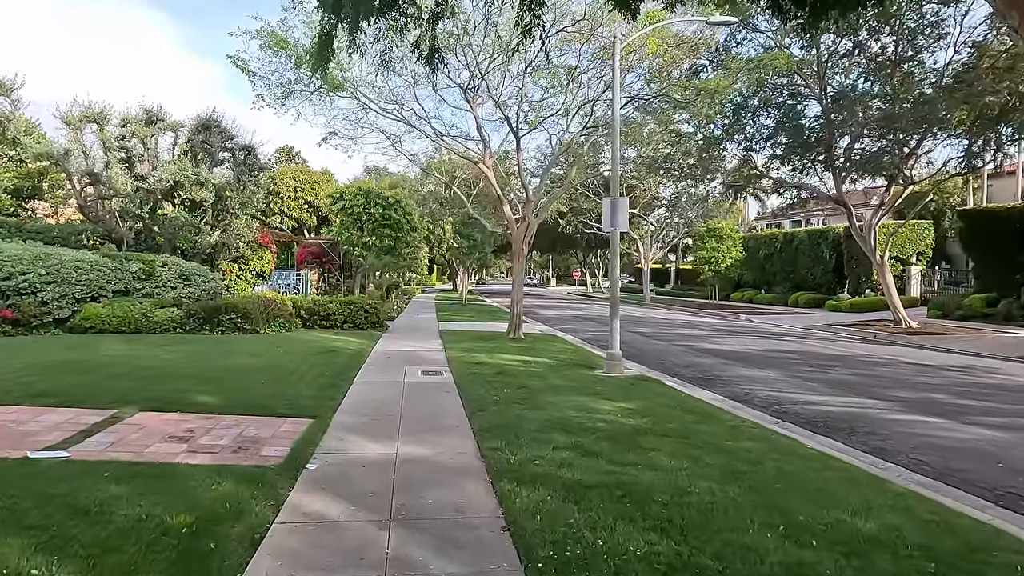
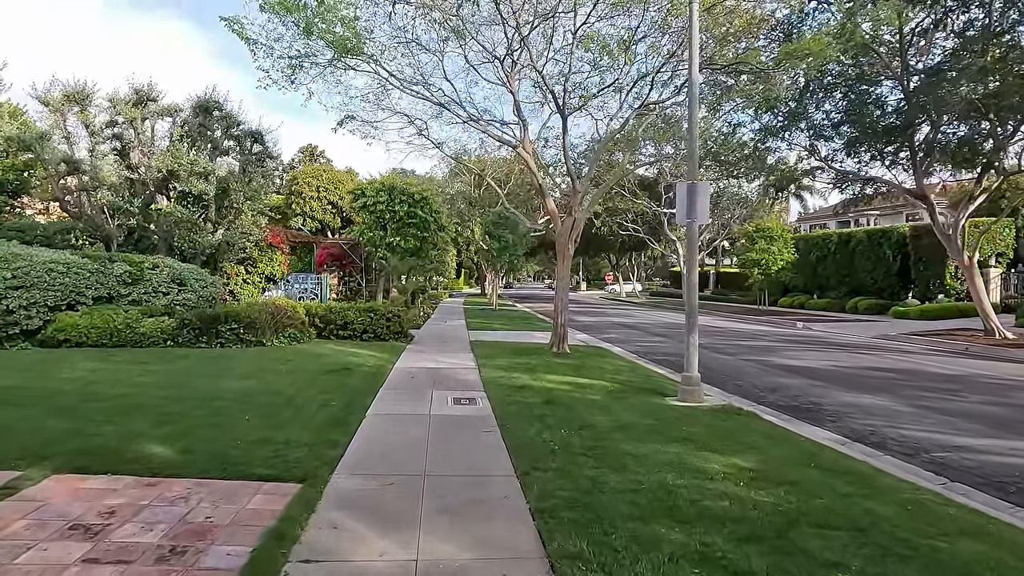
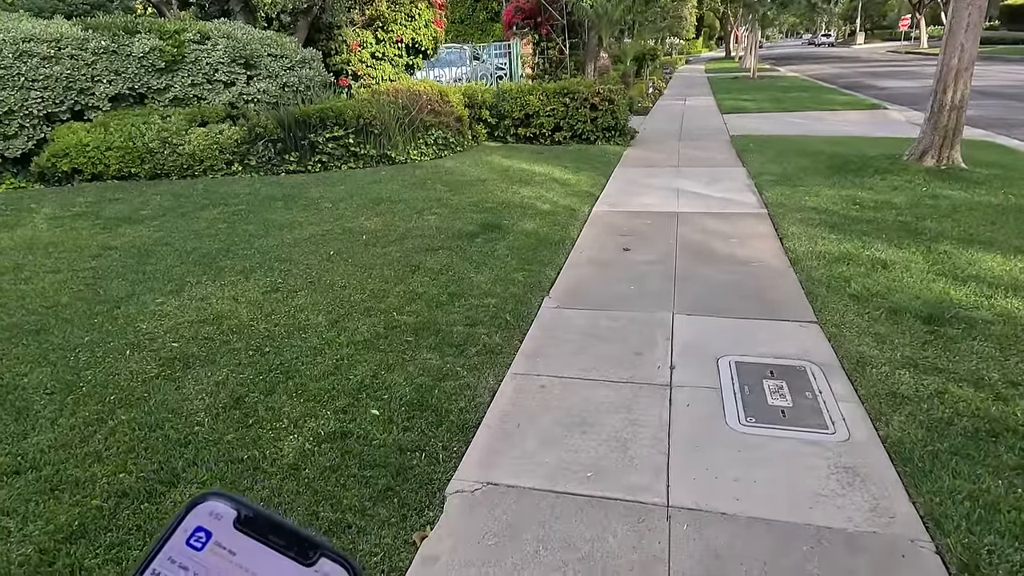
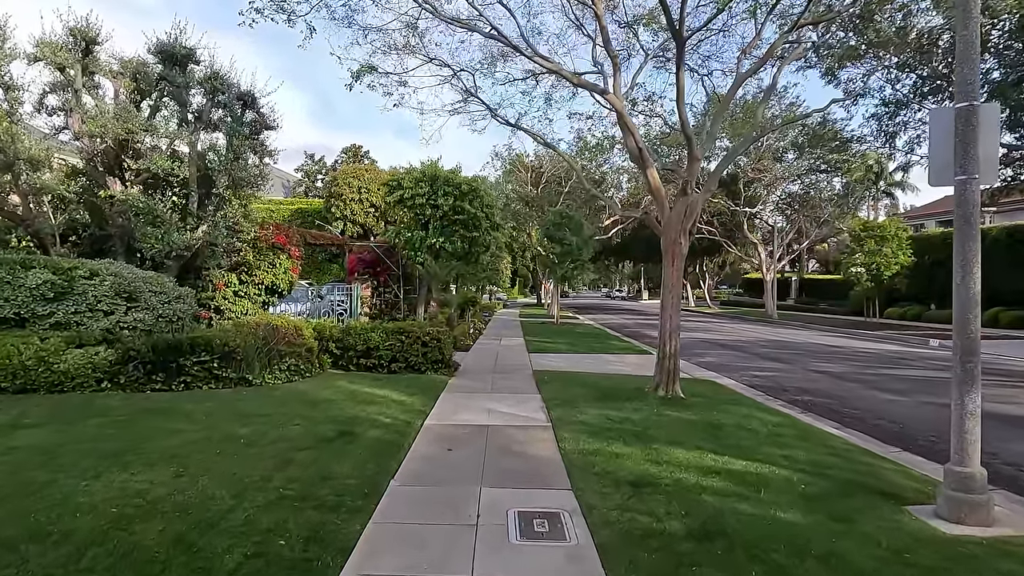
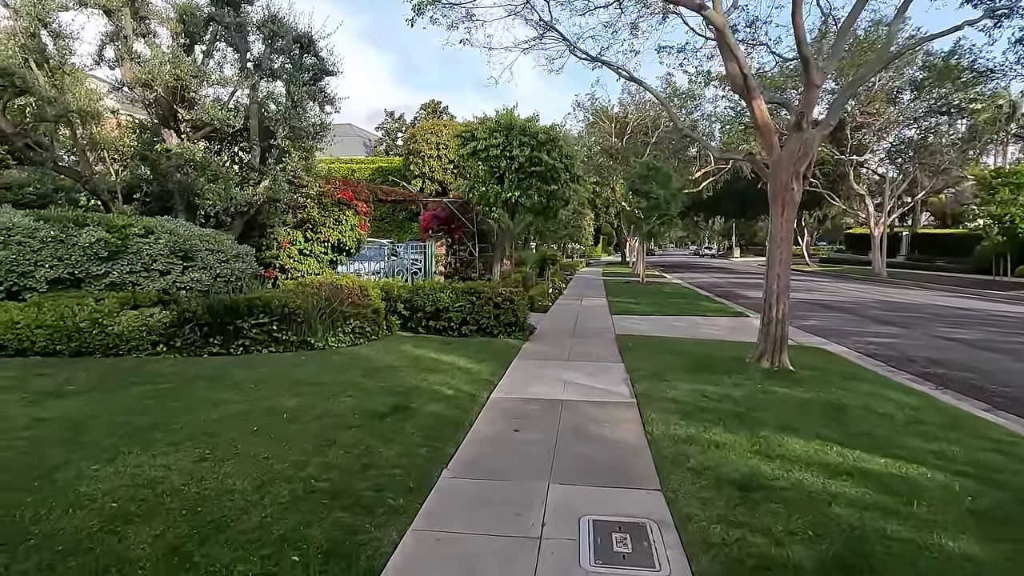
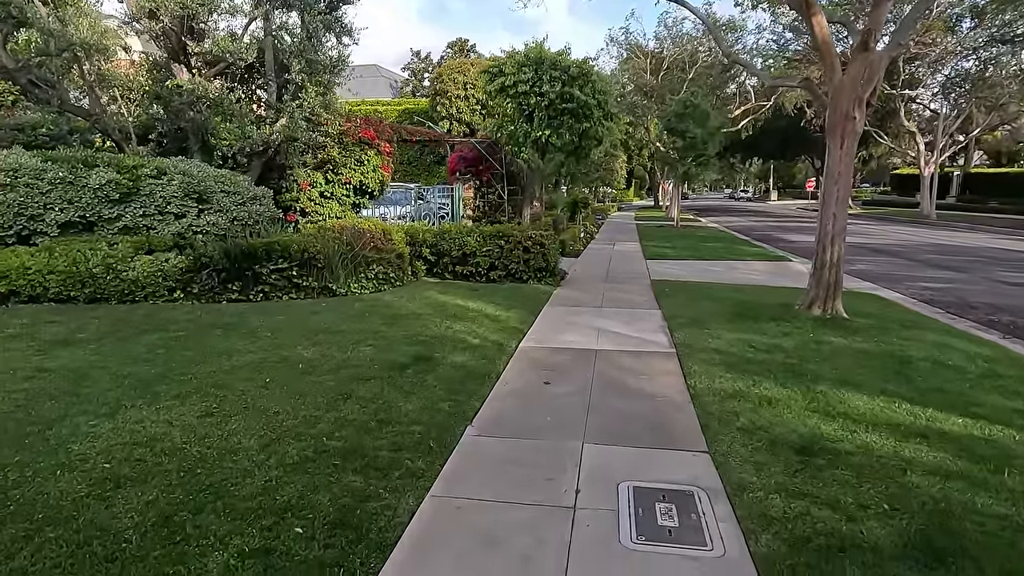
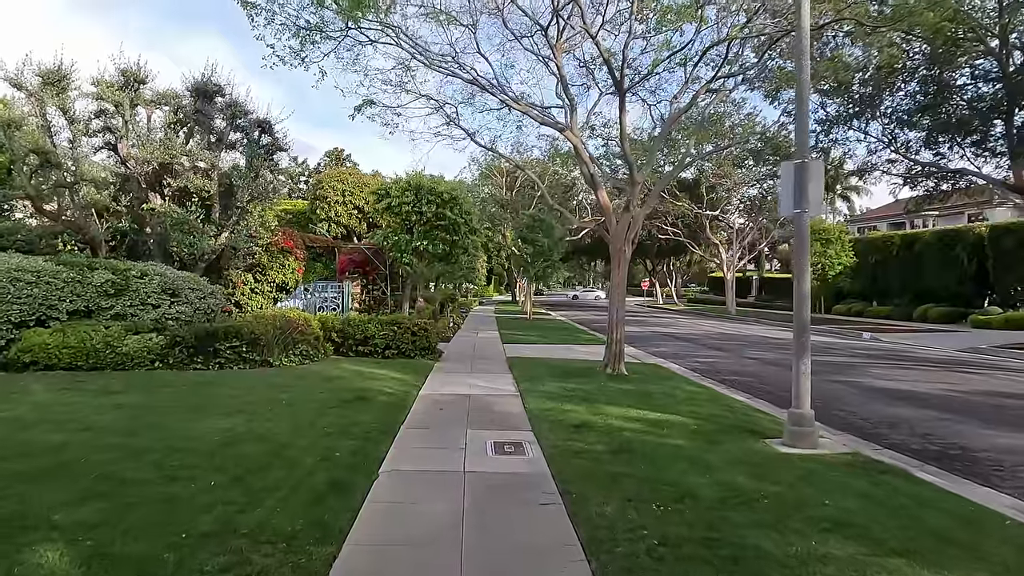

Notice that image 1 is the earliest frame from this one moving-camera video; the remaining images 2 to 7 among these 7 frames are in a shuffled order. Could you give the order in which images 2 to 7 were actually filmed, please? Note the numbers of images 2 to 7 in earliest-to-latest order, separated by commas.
2, 7, 4, 5, 6, 3
